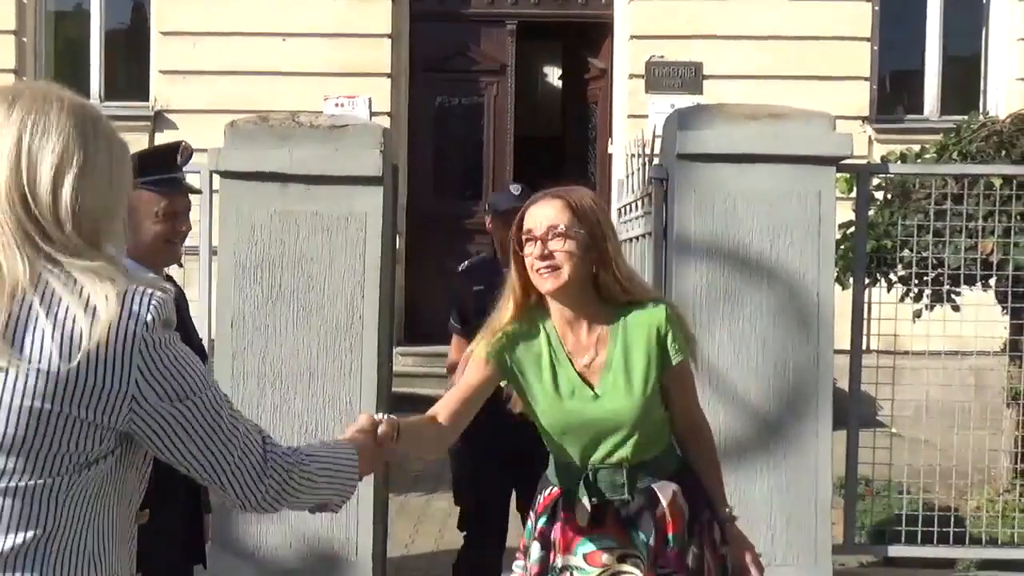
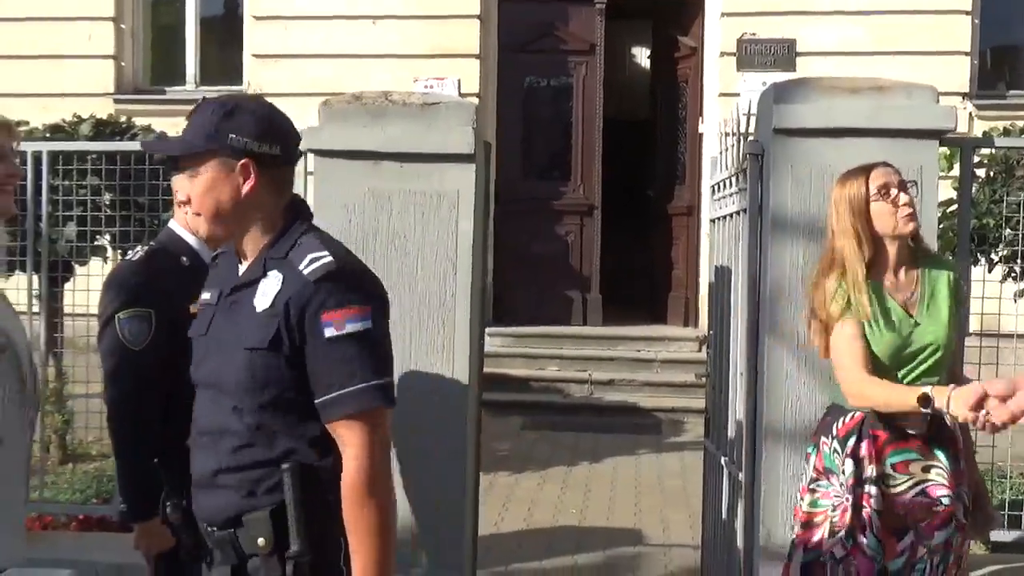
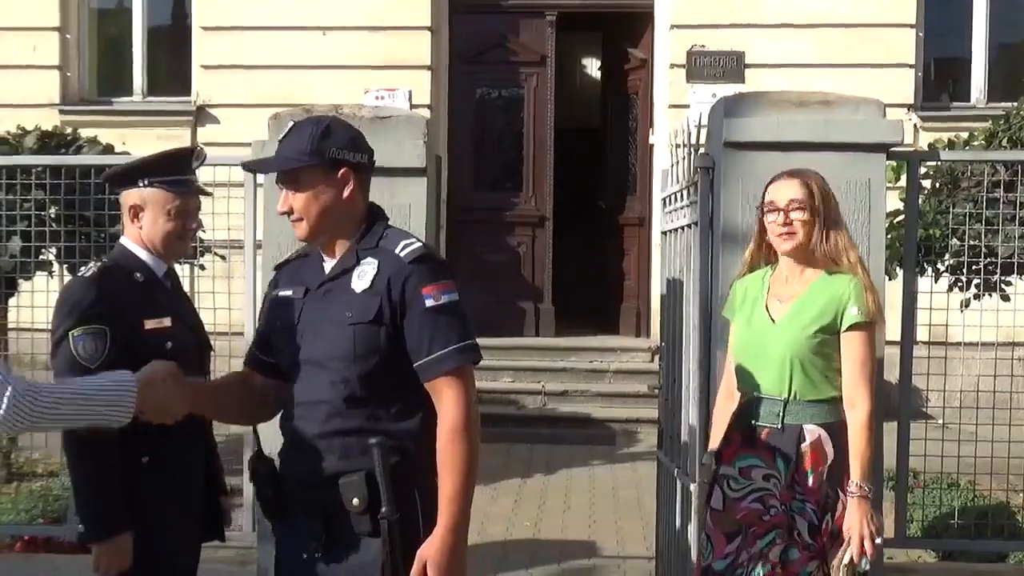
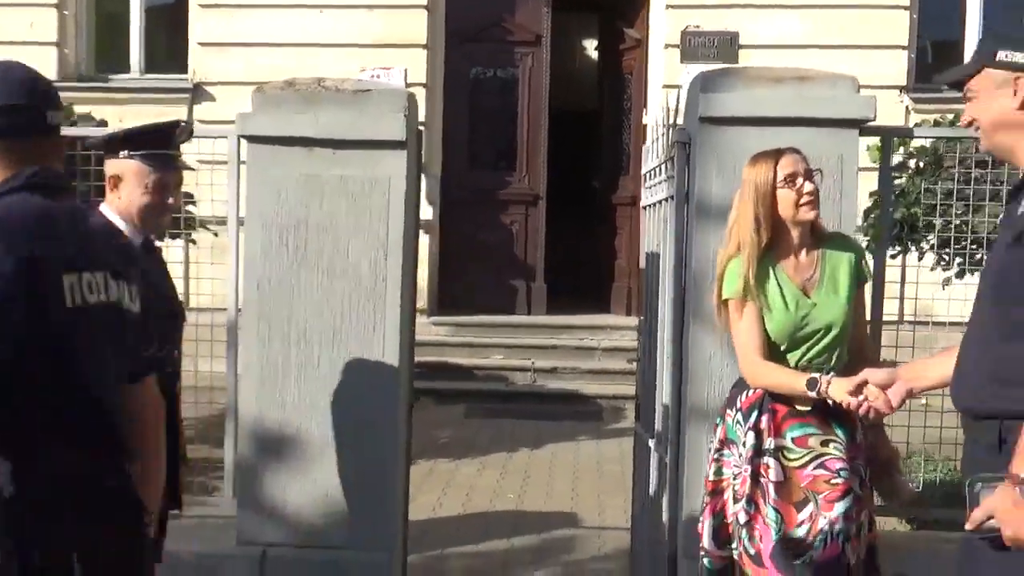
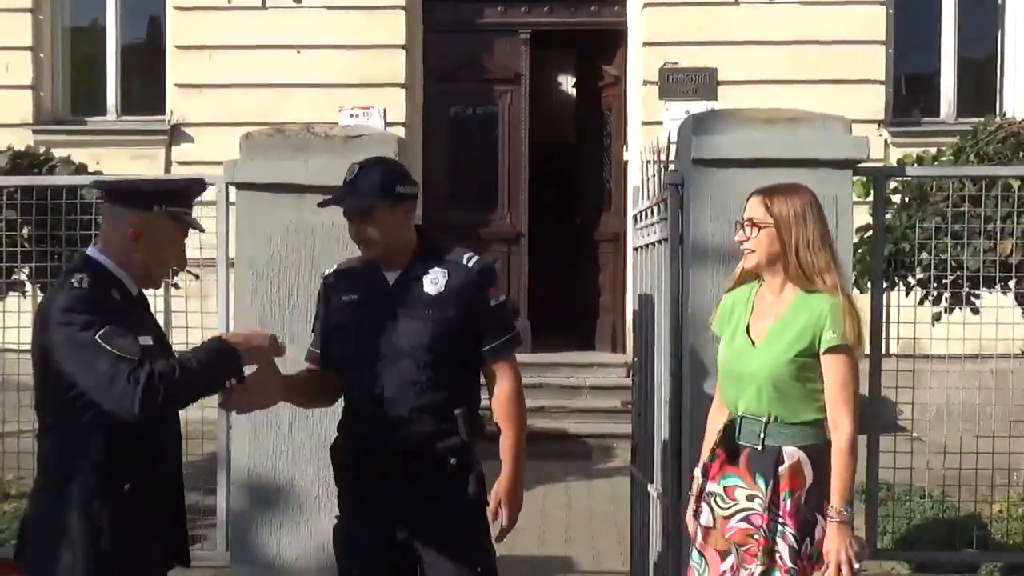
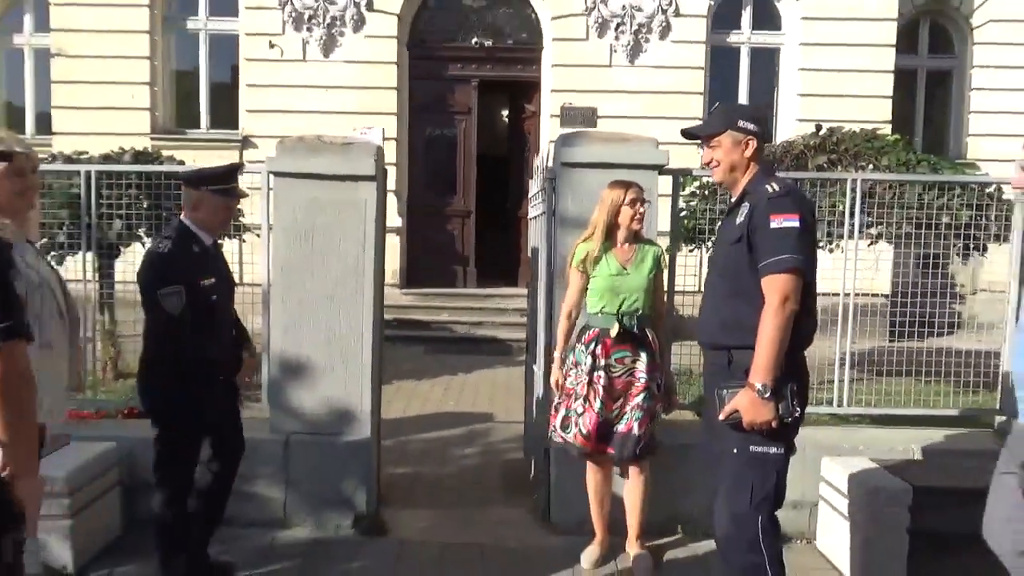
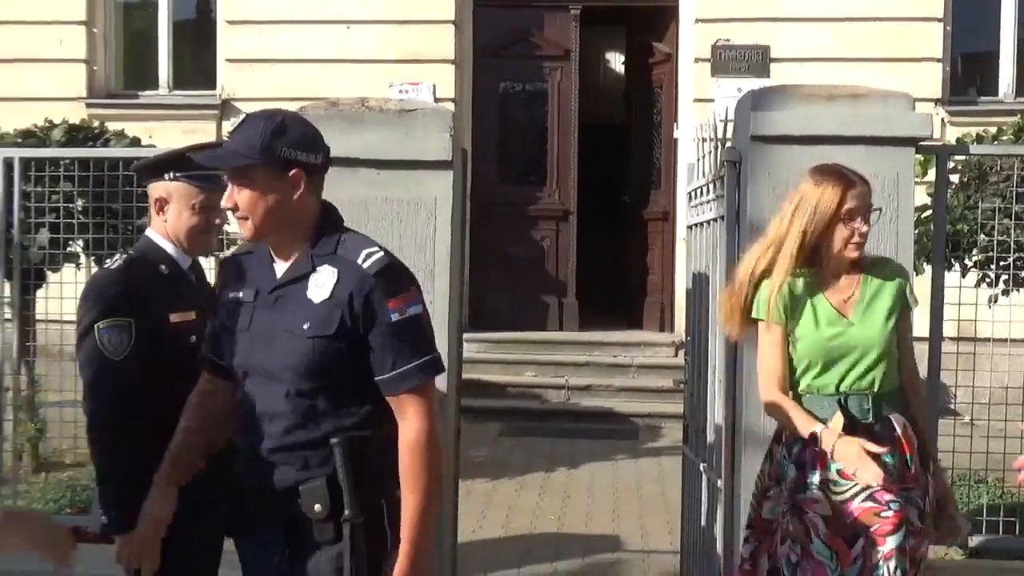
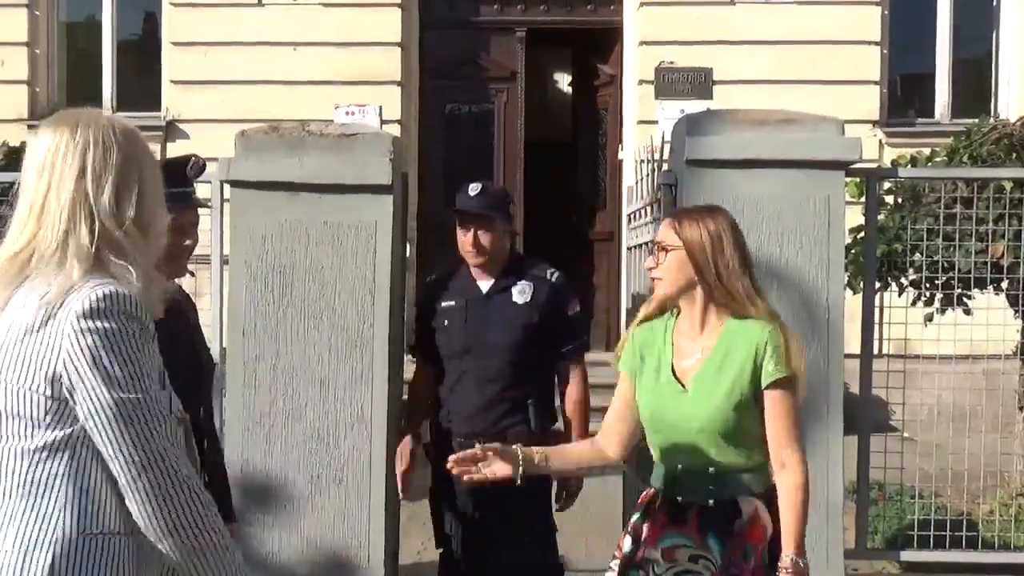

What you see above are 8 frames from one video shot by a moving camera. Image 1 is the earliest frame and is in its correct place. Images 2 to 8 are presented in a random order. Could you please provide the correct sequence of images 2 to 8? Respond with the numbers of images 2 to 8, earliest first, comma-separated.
8, 5, 3, 7, 2, 4, 6
